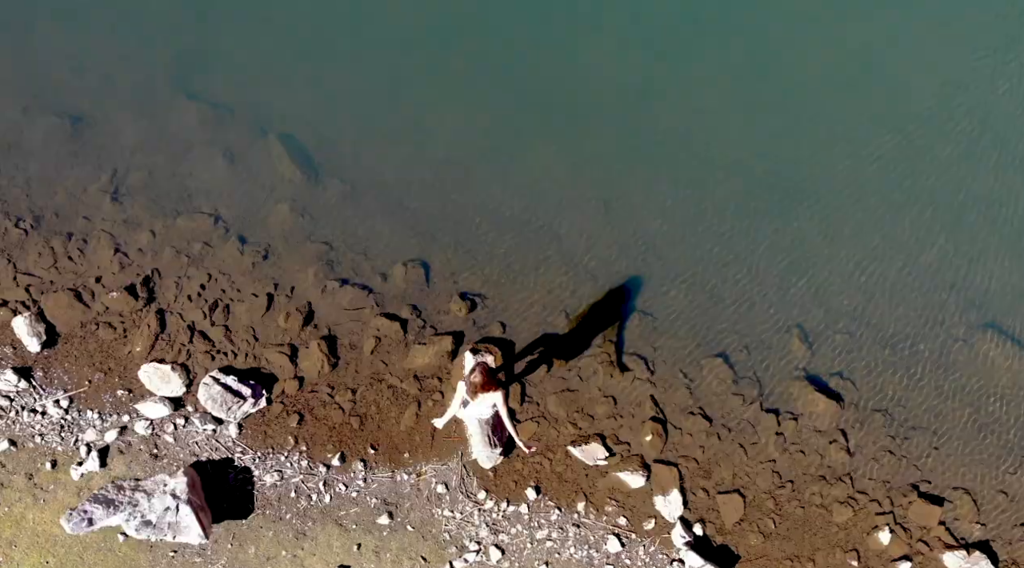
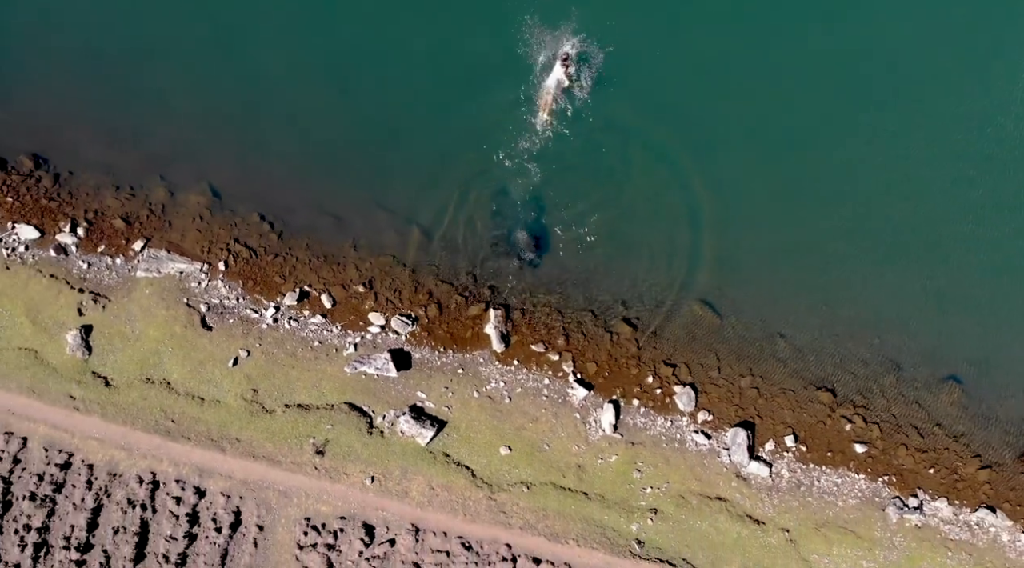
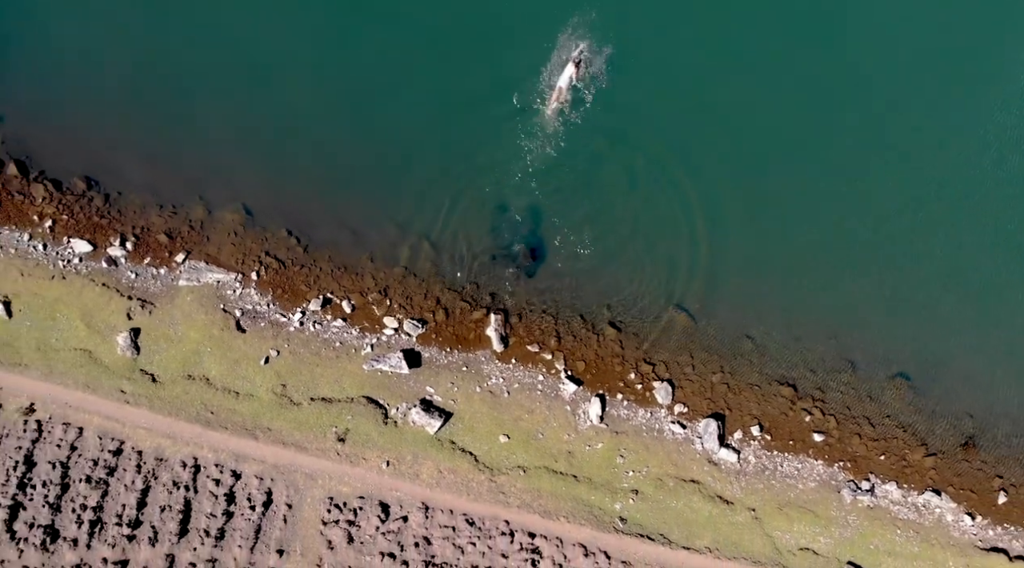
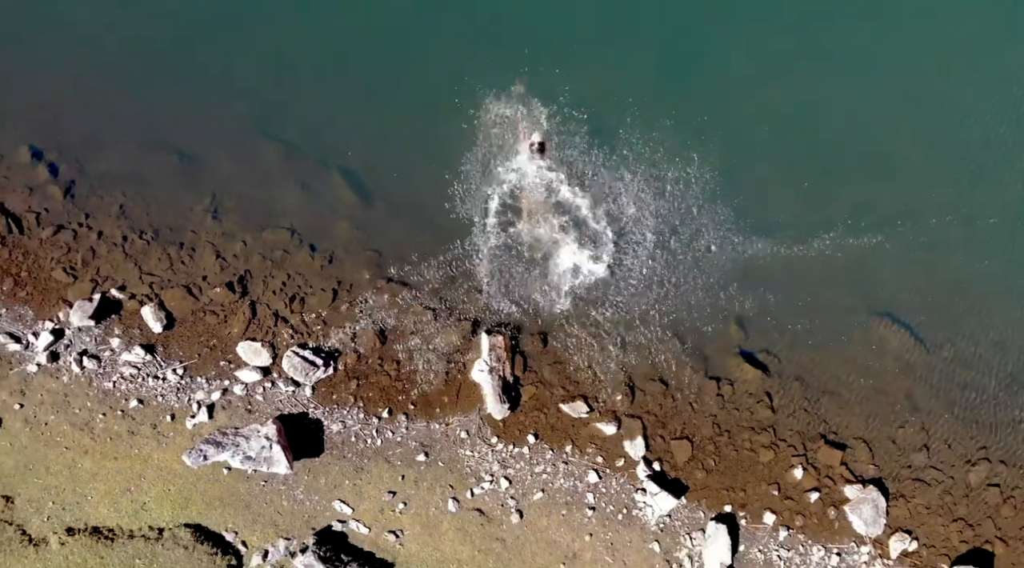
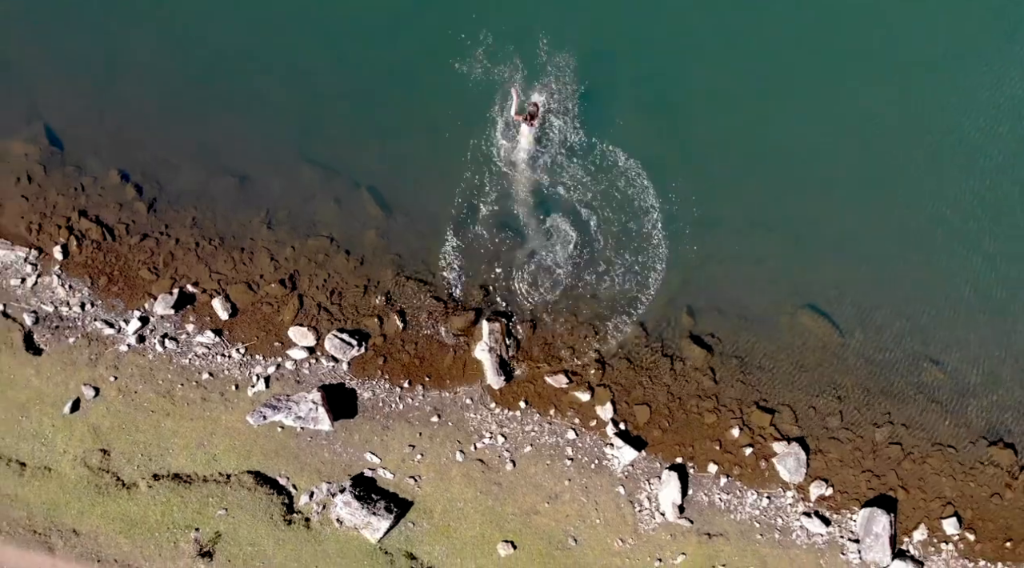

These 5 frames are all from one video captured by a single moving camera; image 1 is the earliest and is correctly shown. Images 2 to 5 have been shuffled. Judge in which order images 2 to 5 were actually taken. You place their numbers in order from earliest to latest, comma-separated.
4, 5, 2, 3
